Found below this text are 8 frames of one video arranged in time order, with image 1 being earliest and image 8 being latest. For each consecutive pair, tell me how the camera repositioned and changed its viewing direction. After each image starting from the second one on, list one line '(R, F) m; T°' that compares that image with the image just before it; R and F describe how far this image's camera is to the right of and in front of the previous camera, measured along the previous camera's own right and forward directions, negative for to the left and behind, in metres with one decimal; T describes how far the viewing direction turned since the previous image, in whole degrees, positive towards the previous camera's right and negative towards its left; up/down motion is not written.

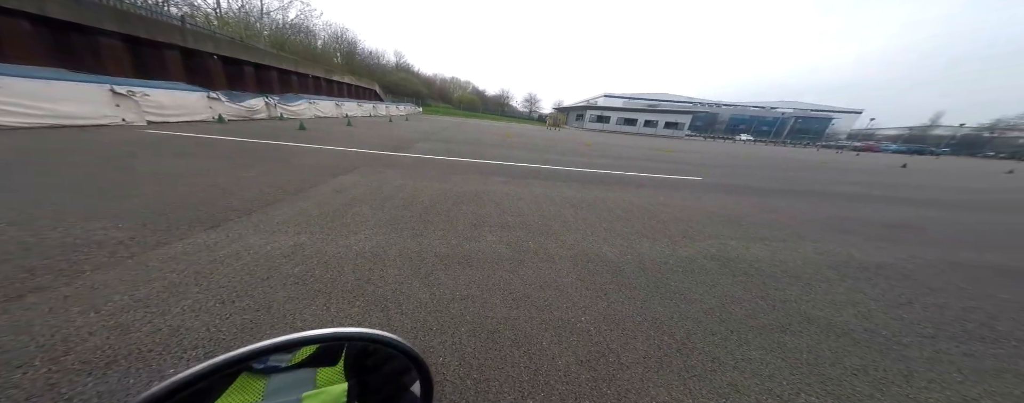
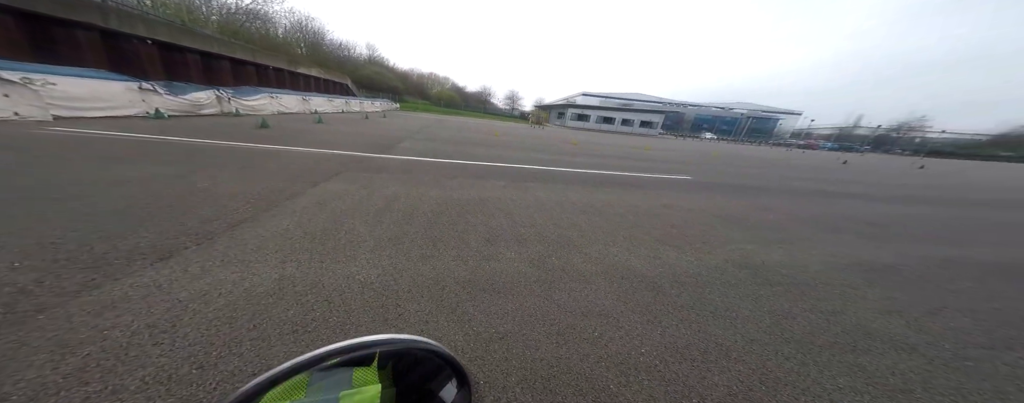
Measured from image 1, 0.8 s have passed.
(-0.5, +0.3) m; +6°
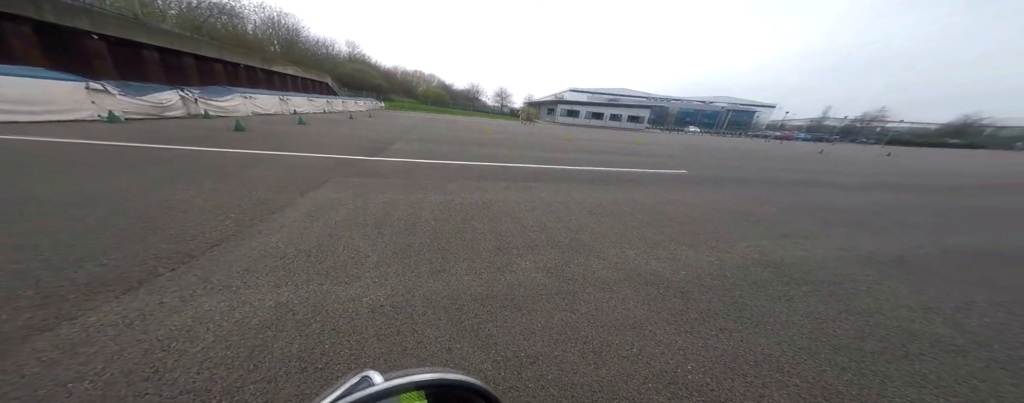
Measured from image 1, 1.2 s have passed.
(-0.3, +0.2) m; +3°
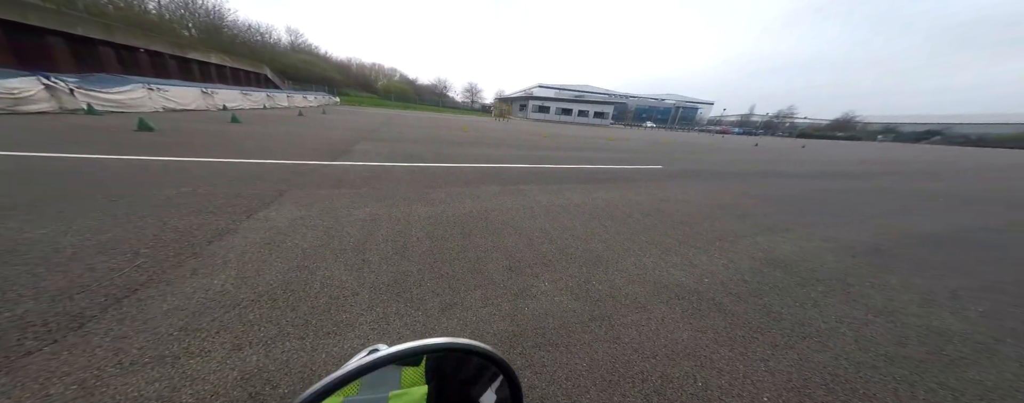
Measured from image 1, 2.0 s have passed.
(-0.4, +0.4) m; +8°
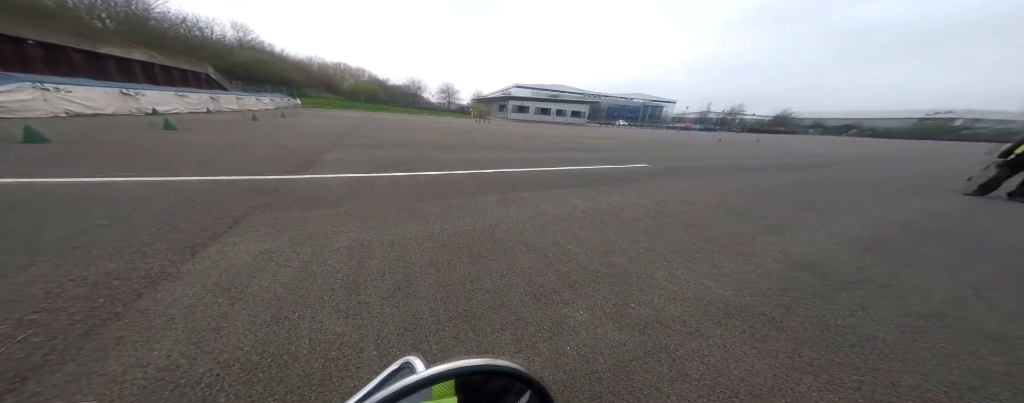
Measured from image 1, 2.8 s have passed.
(-0.4, +0.4) m; +6°
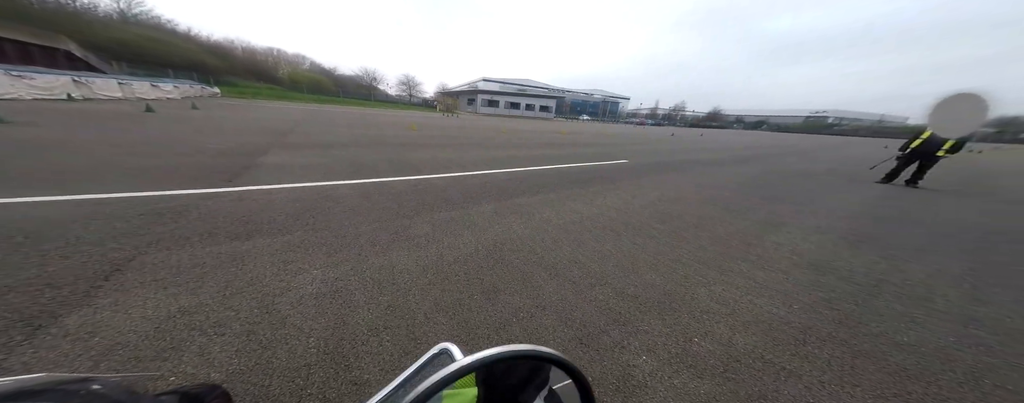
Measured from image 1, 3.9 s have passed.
(-0.5, +0.5) m; +8°
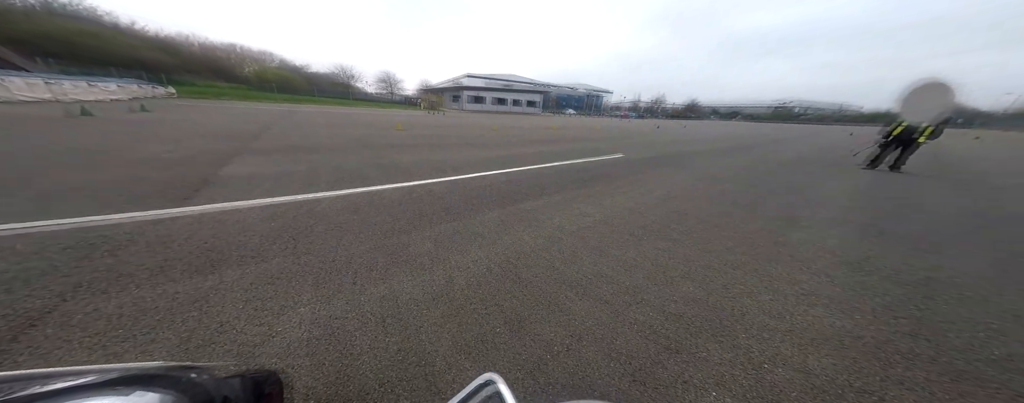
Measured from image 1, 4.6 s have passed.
(-0.3, +0.3) m; +3°
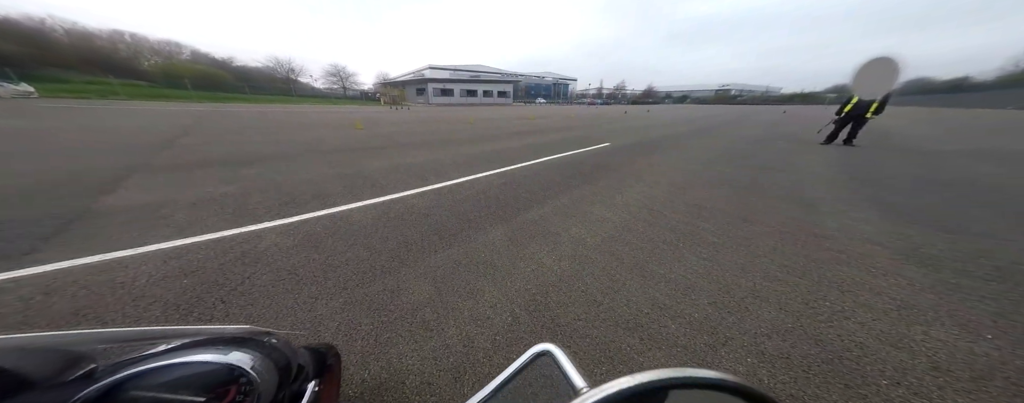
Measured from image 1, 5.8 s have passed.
(-0.4, +0.7) m; +6°
